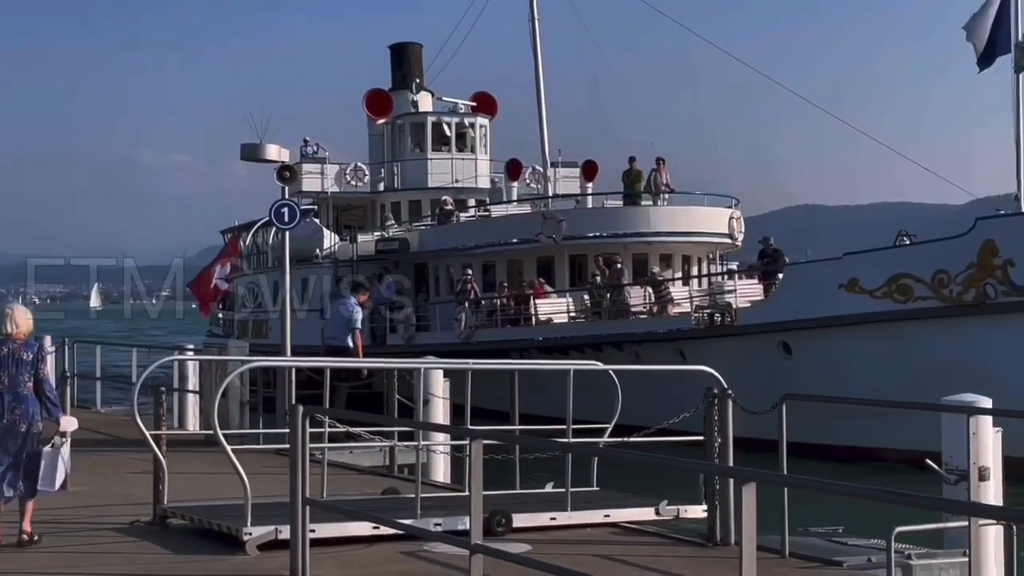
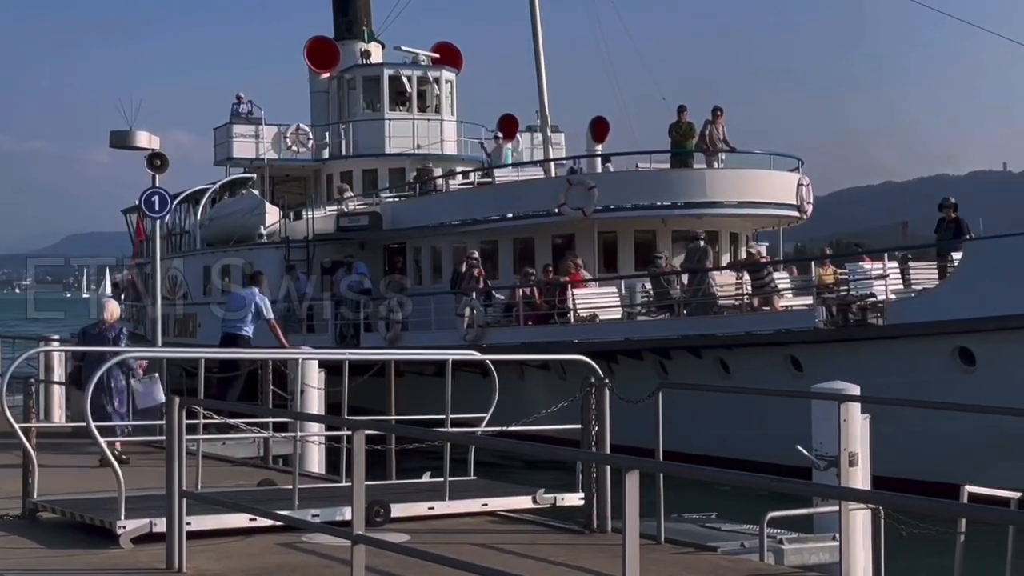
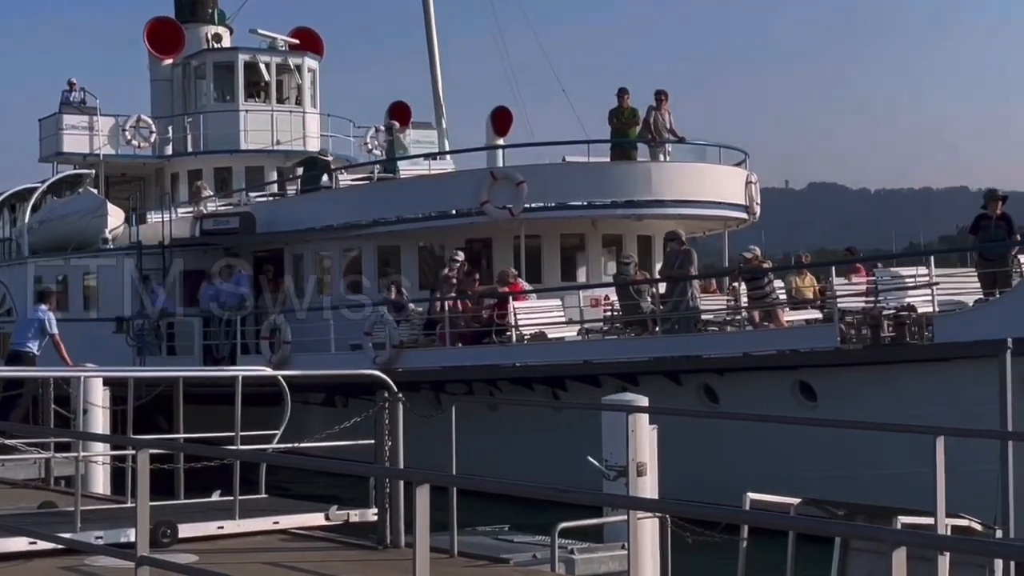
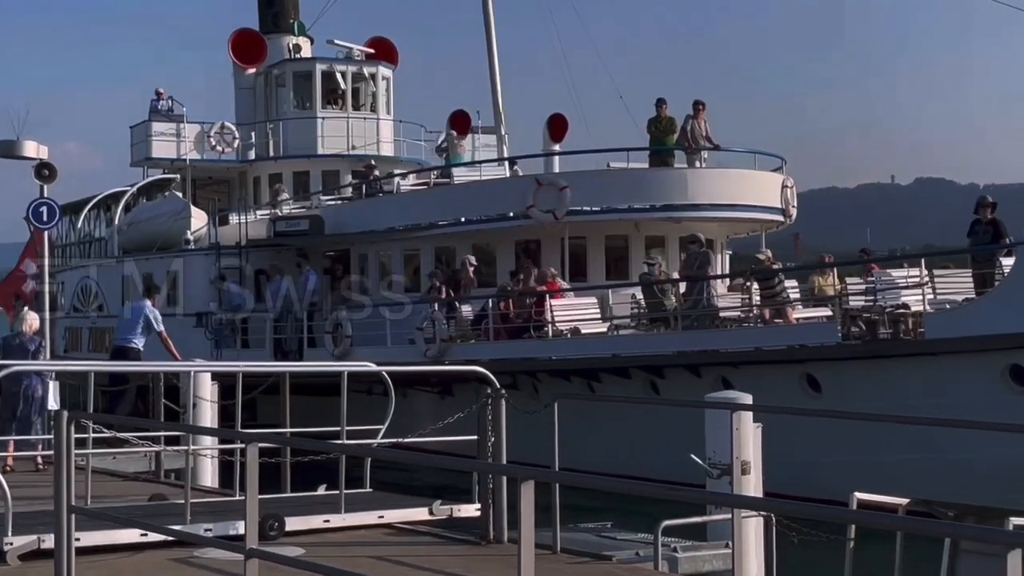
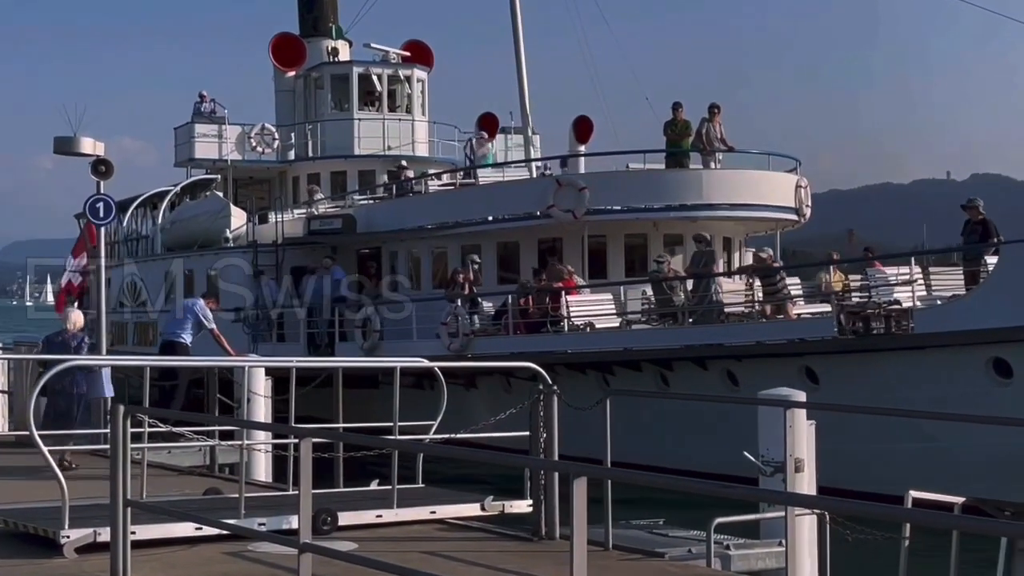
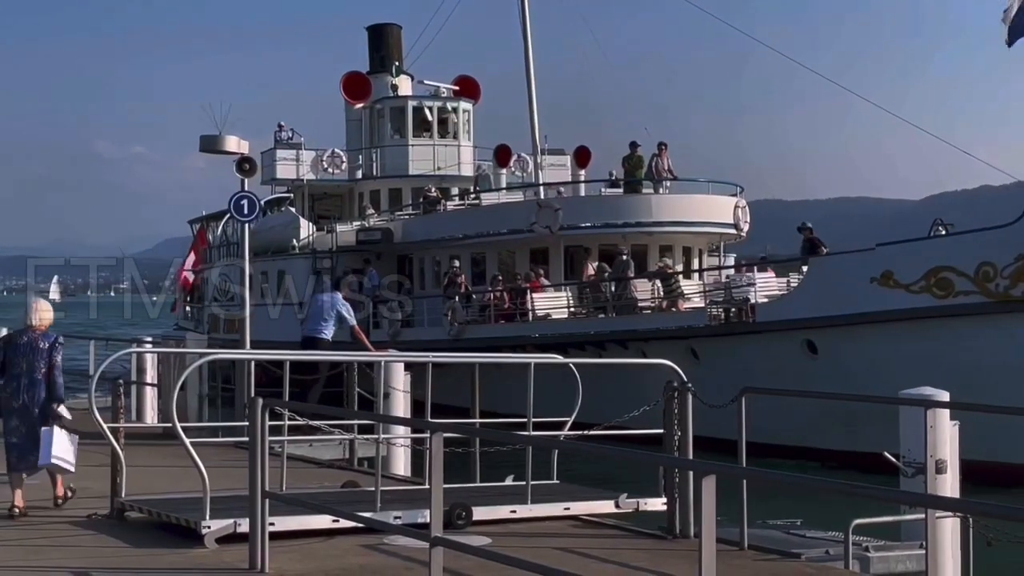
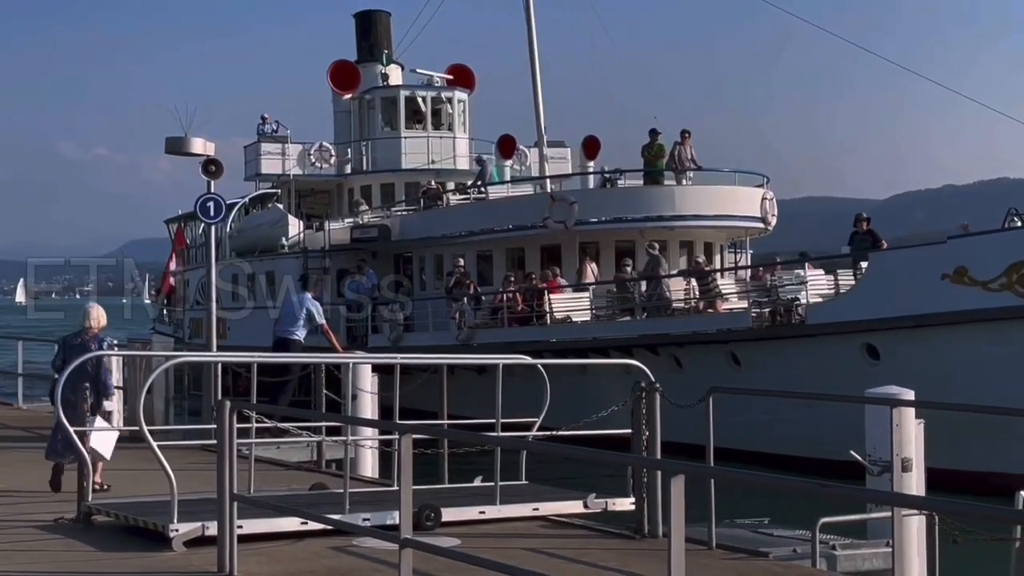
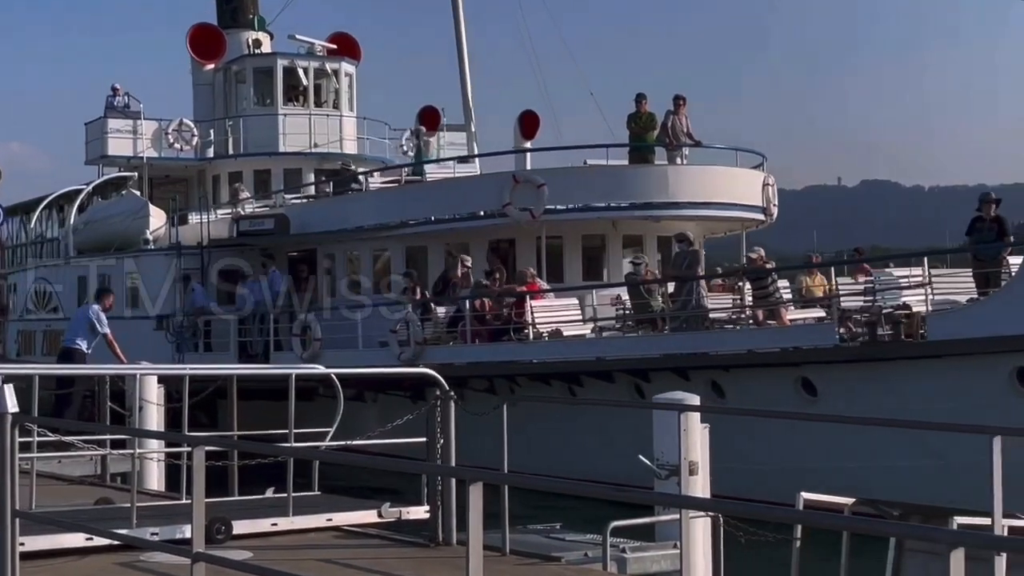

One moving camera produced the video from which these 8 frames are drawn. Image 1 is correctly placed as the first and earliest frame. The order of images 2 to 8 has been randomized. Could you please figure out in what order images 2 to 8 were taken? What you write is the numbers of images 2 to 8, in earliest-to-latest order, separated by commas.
6, 7, 2, 5, 4, 8, 3
